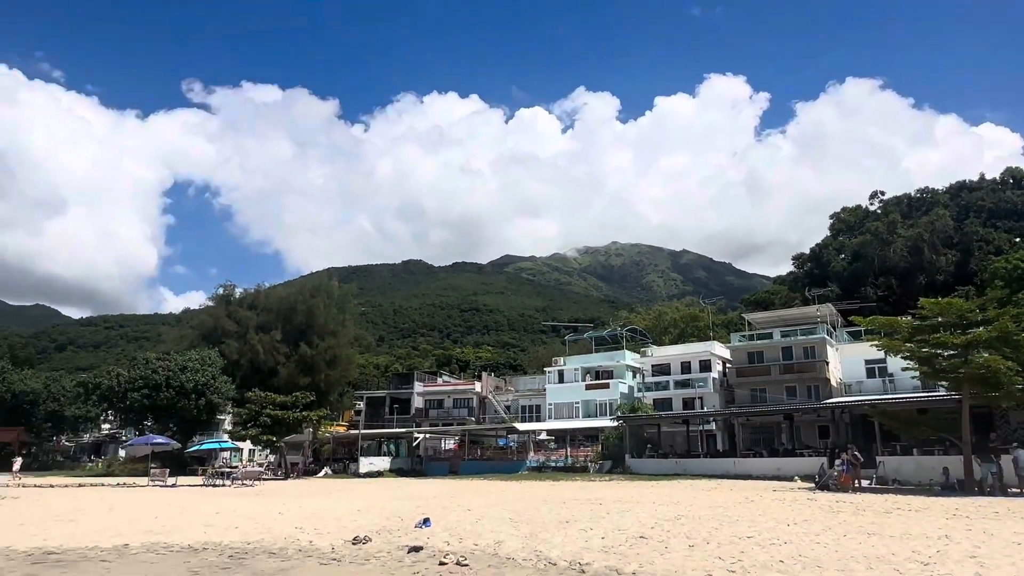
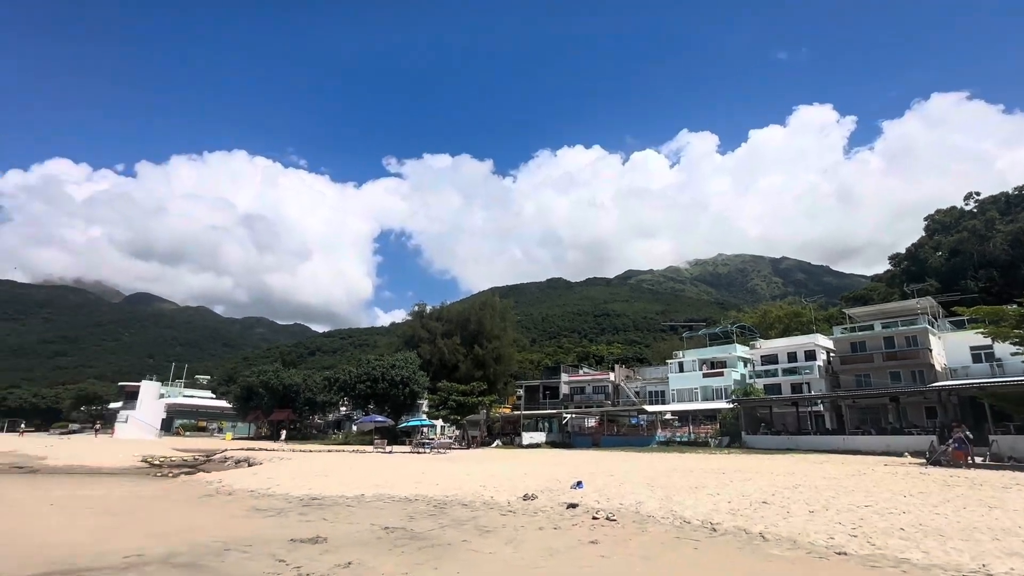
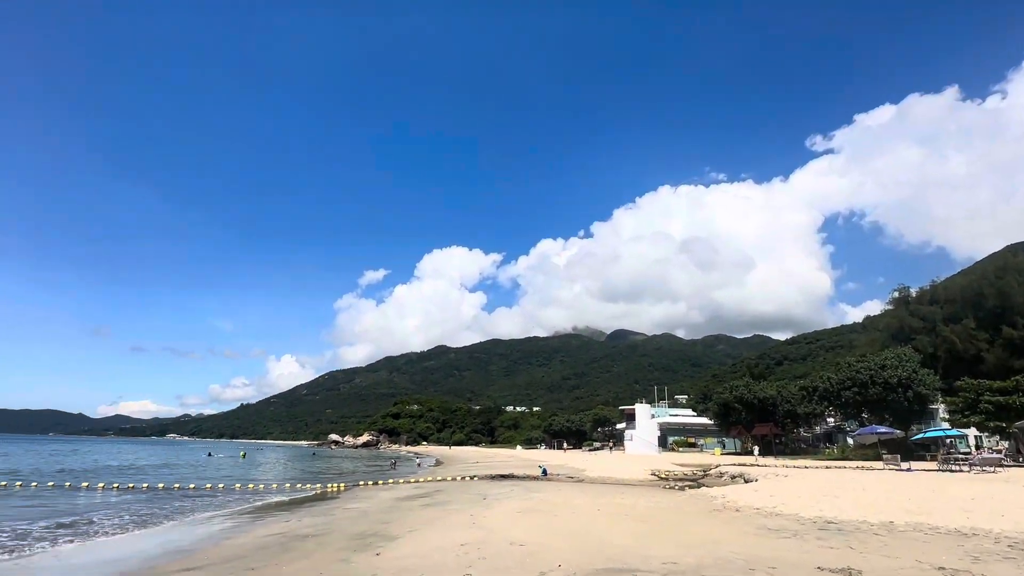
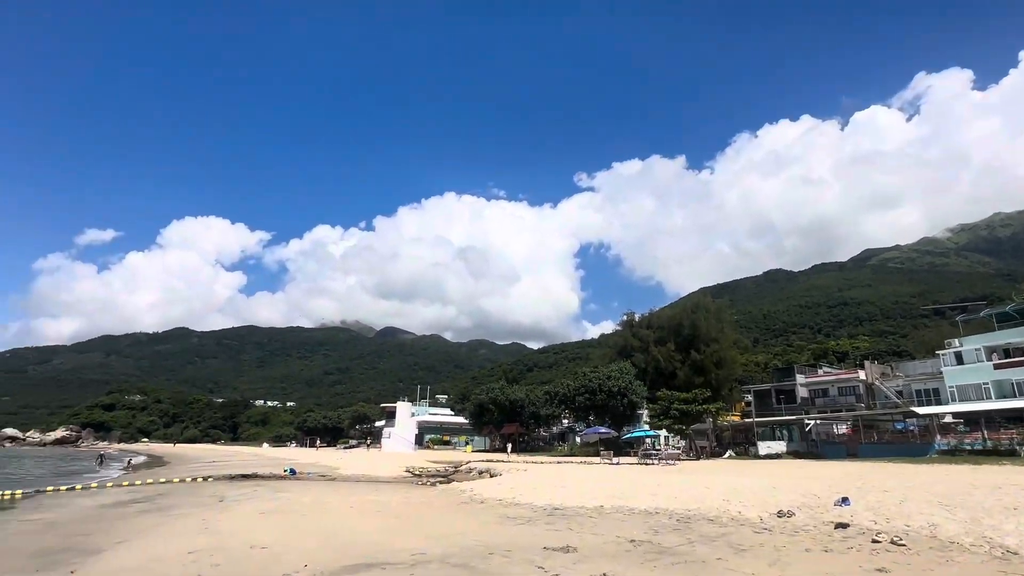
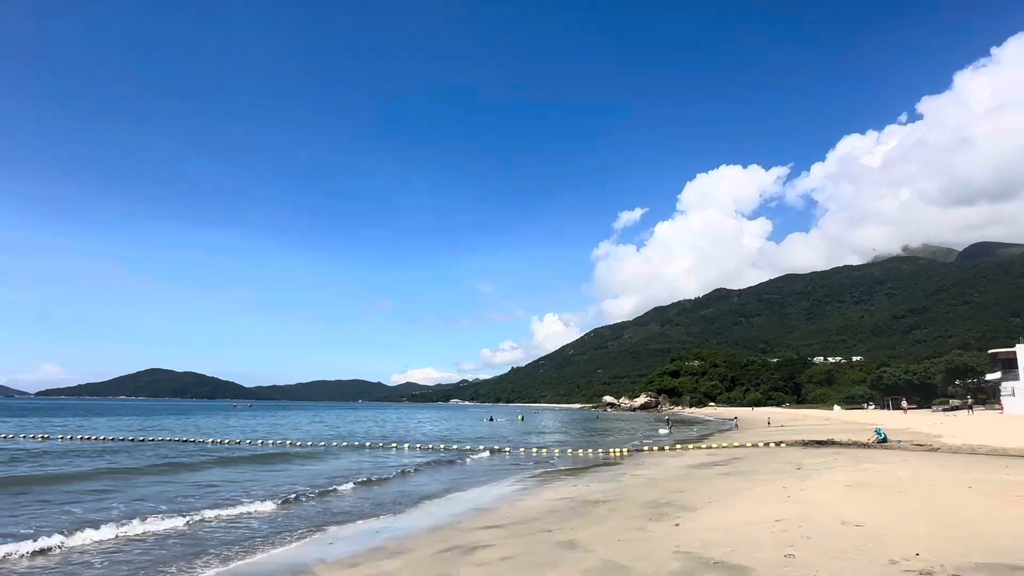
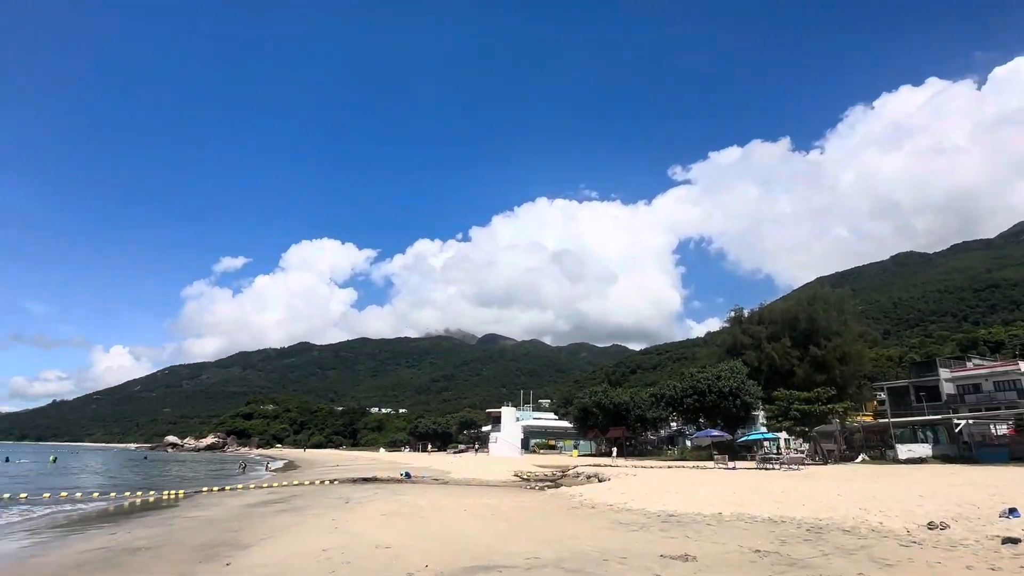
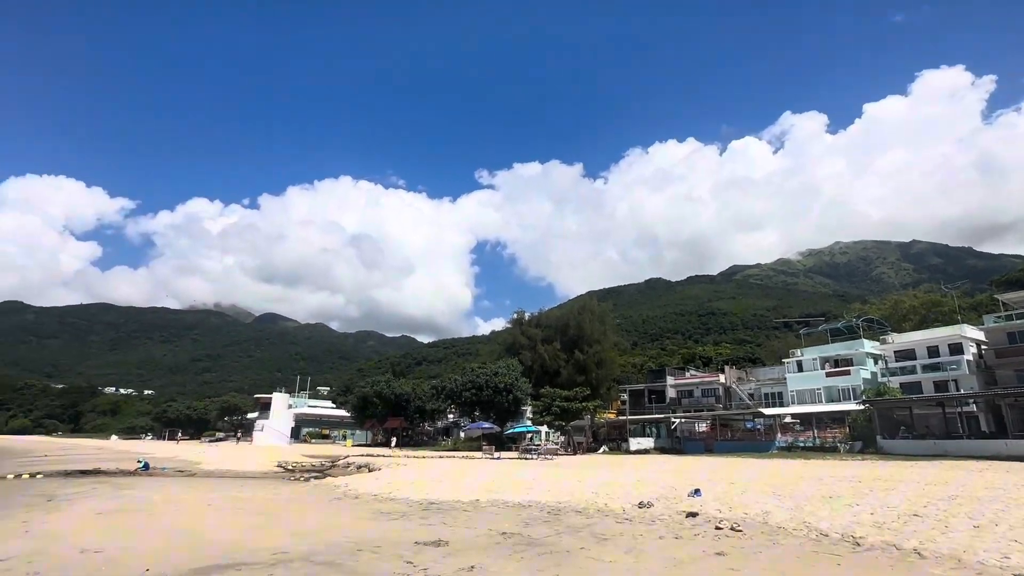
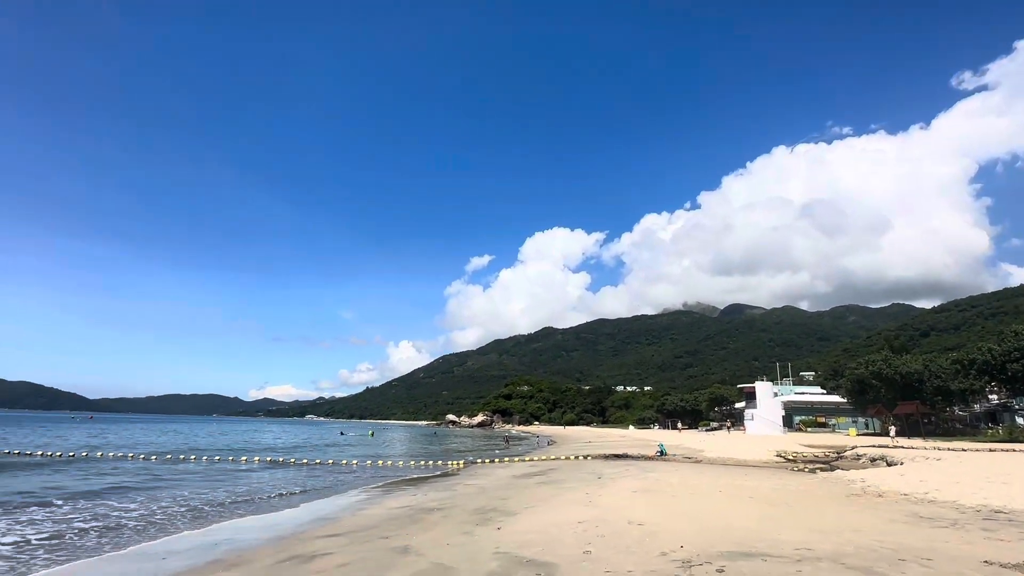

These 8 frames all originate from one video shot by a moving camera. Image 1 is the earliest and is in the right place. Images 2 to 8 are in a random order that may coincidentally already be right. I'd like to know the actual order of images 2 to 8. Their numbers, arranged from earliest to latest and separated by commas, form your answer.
2, 7, 4, 6, 3, 8, 5
